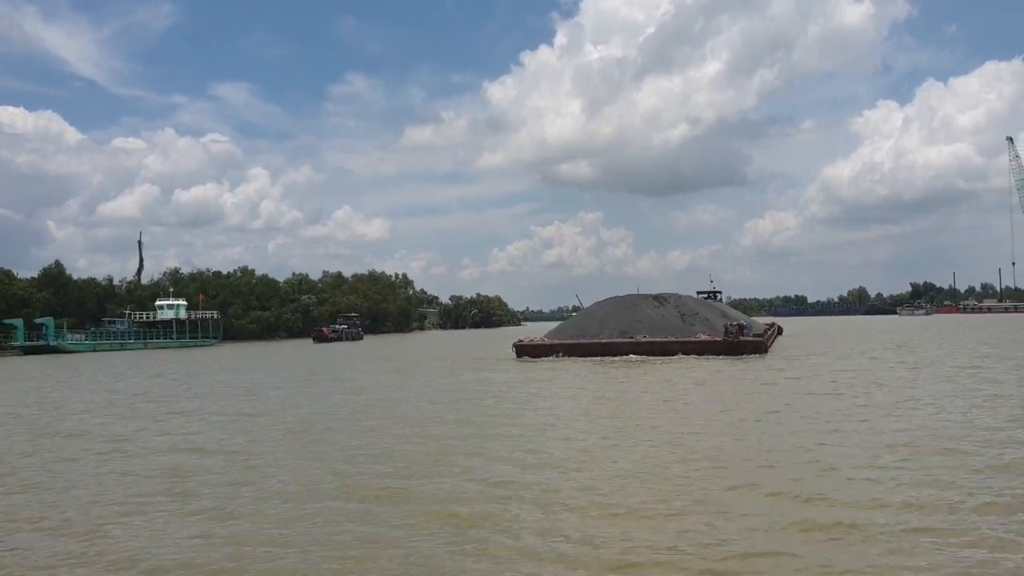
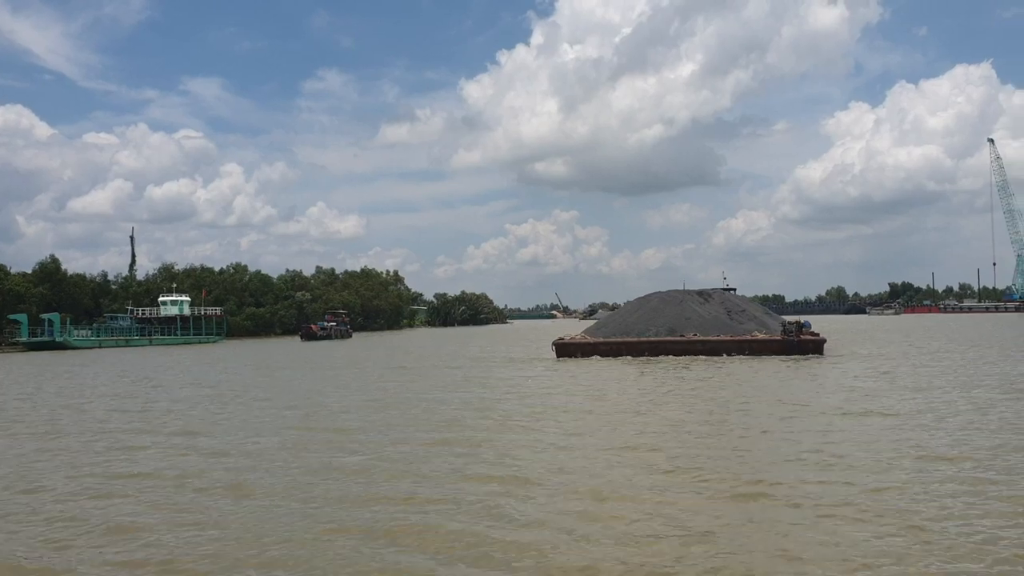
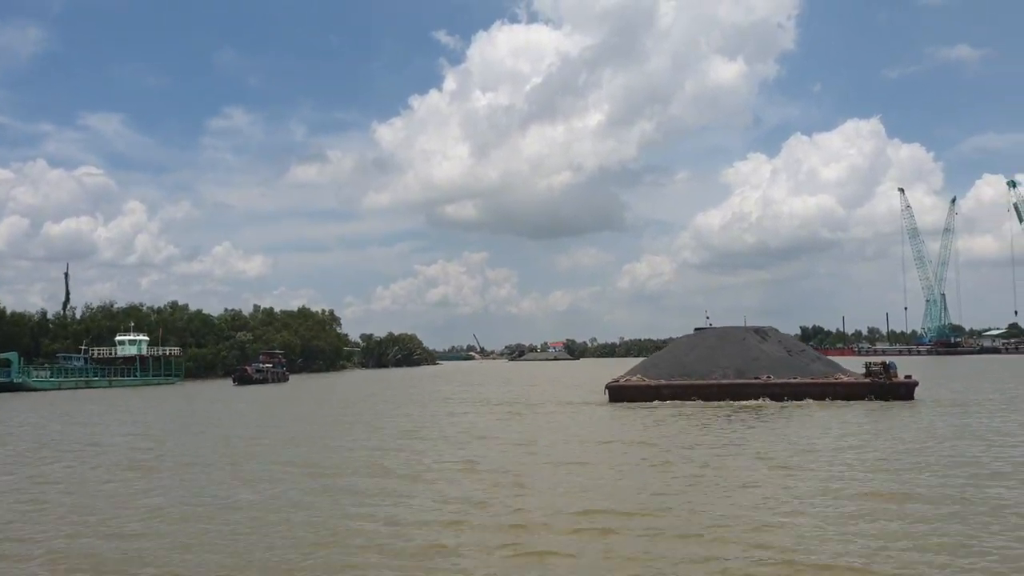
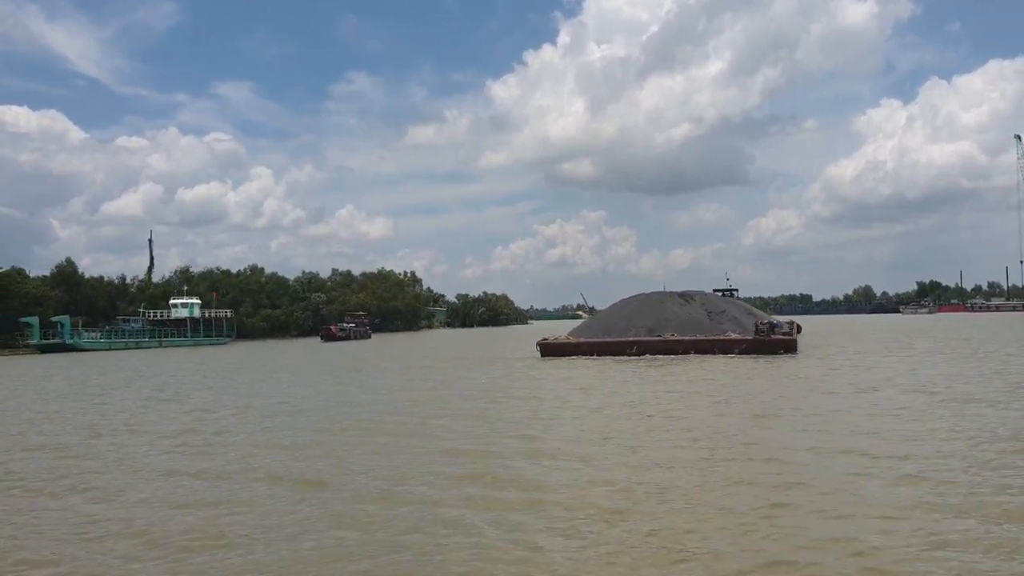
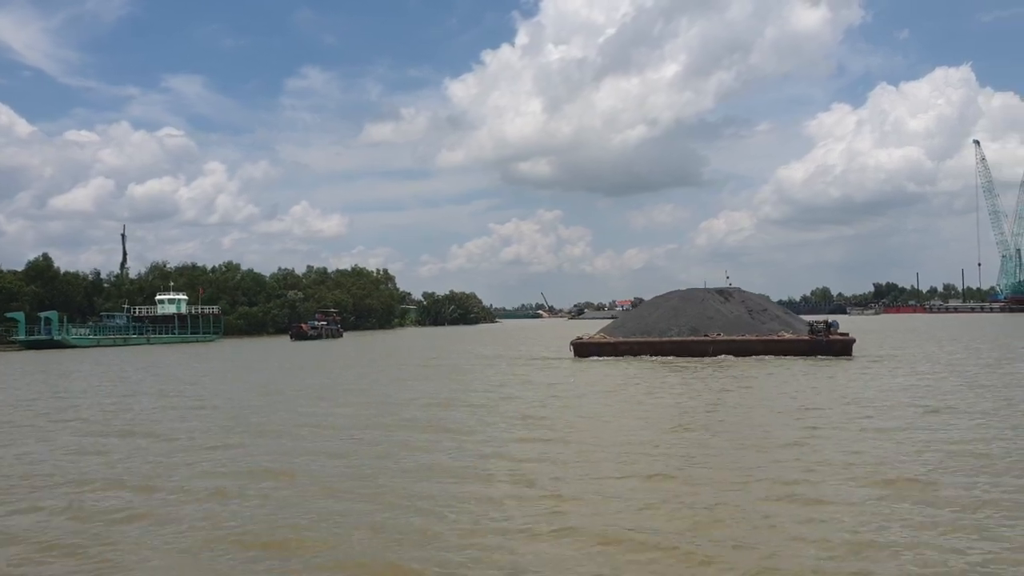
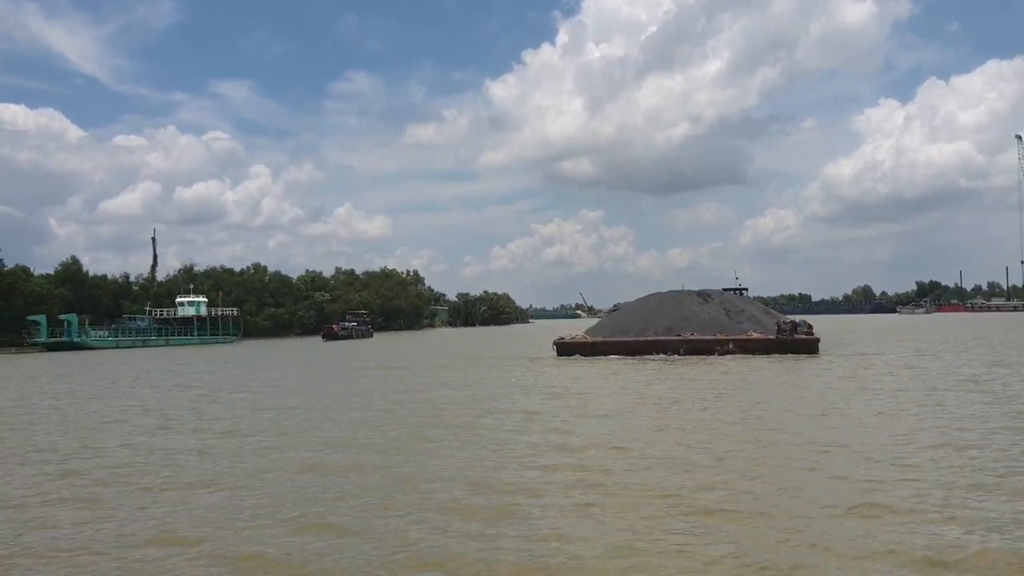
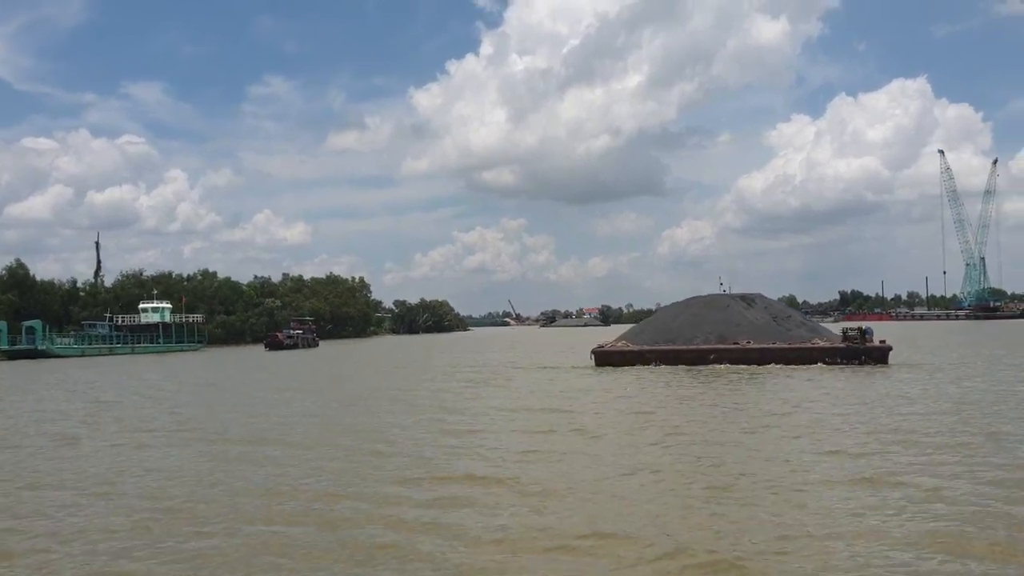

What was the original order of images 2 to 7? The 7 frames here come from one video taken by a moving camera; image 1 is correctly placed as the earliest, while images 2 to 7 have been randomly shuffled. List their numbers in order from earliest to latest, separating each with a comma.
4, 6, 2, 5, 7, 3
